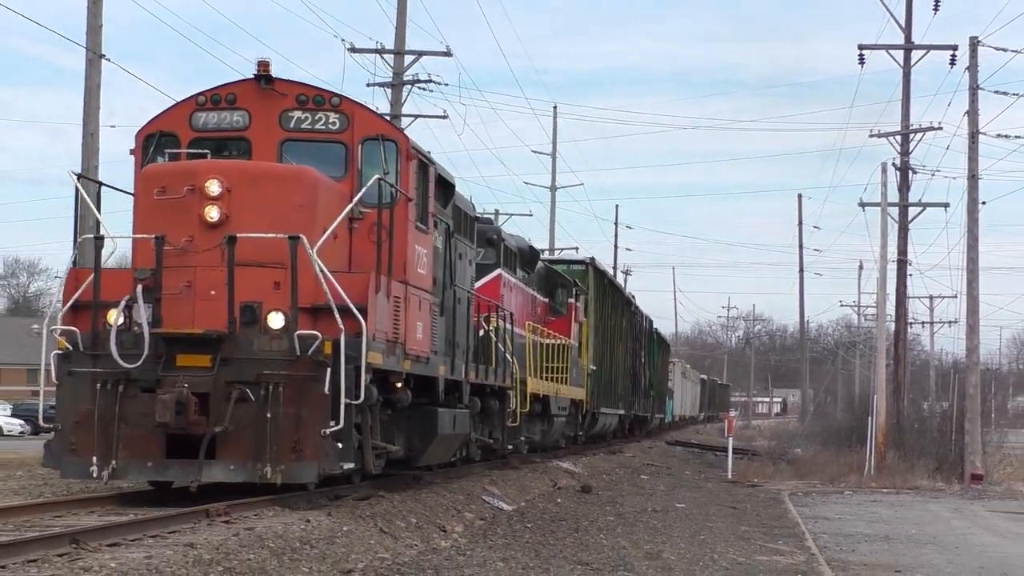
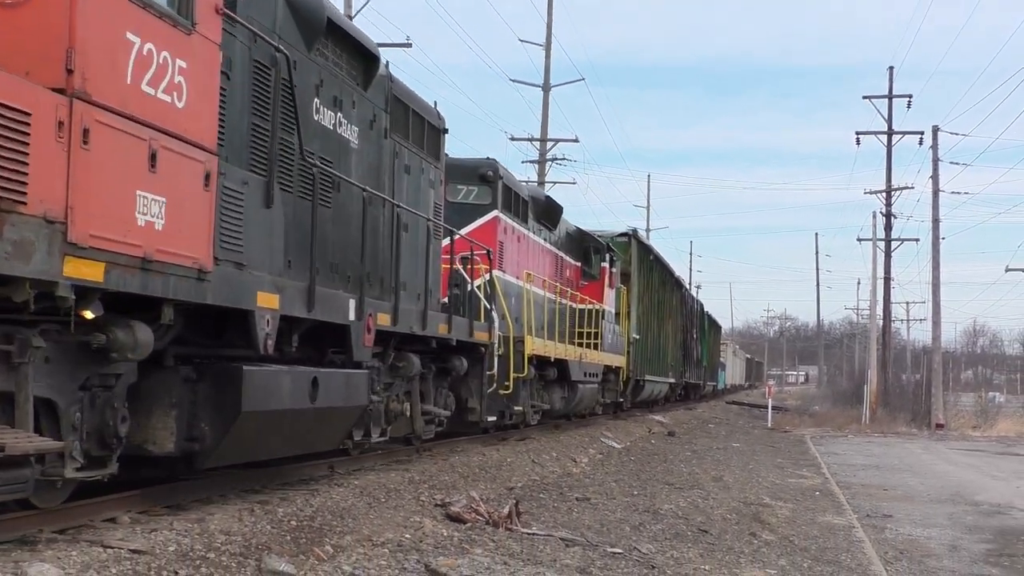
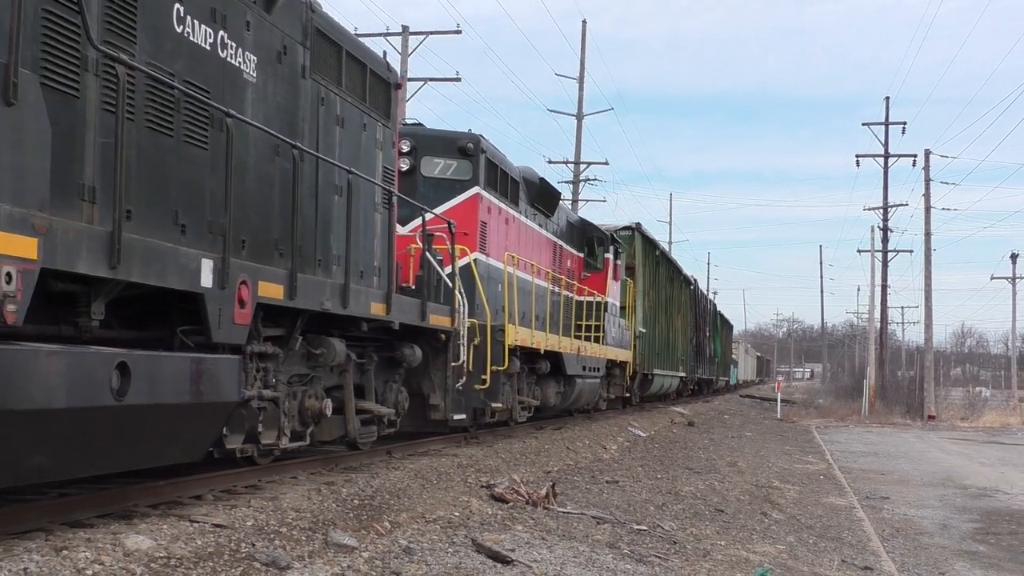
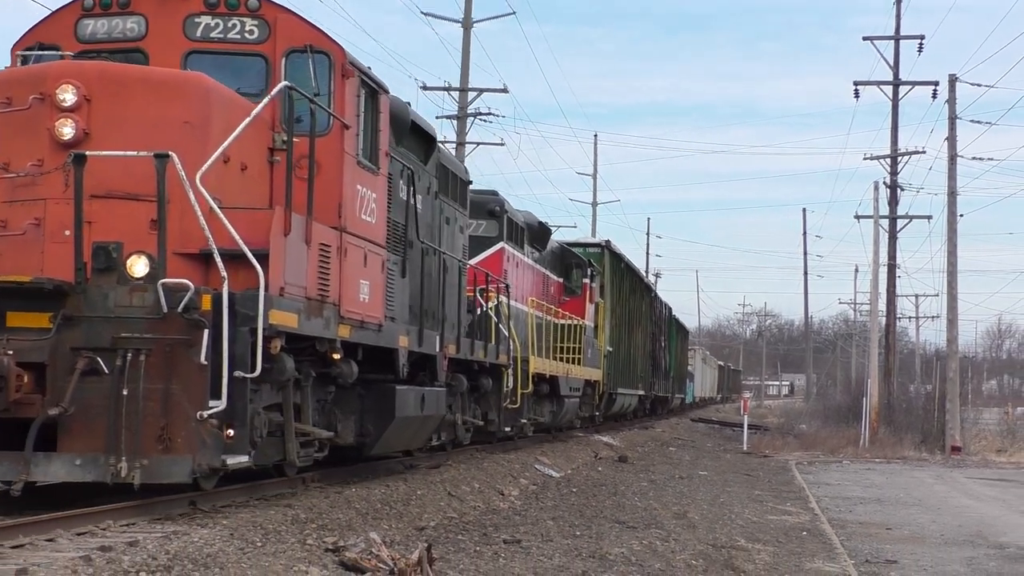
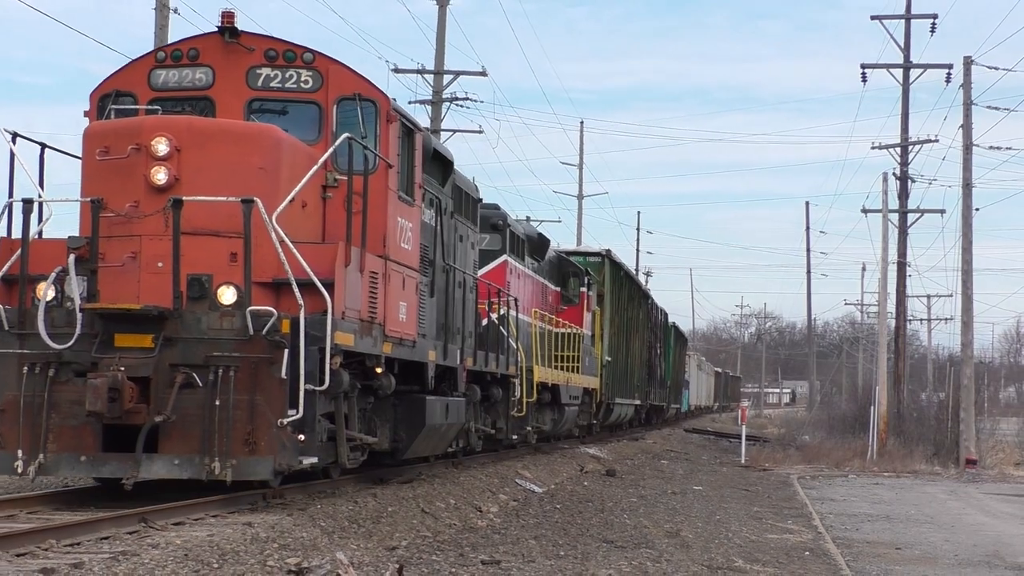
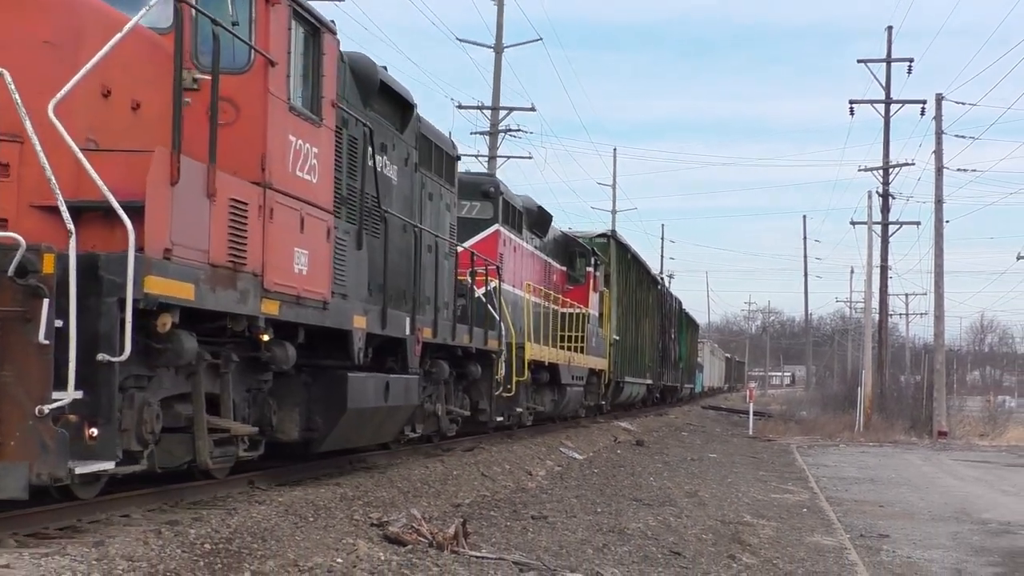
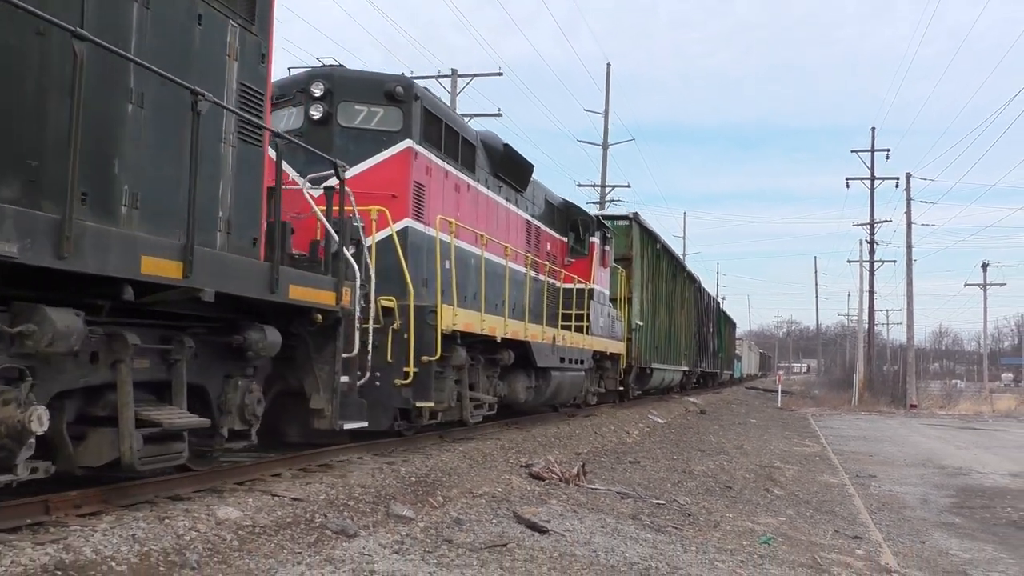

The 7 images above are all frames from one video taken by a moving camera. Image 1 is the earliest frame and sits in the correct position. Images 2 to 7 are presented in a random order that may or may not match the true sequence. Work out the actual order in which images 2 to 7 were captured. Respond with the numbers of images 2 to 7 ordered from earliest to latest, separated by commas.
5, 4, 6, 2, 3, 7
